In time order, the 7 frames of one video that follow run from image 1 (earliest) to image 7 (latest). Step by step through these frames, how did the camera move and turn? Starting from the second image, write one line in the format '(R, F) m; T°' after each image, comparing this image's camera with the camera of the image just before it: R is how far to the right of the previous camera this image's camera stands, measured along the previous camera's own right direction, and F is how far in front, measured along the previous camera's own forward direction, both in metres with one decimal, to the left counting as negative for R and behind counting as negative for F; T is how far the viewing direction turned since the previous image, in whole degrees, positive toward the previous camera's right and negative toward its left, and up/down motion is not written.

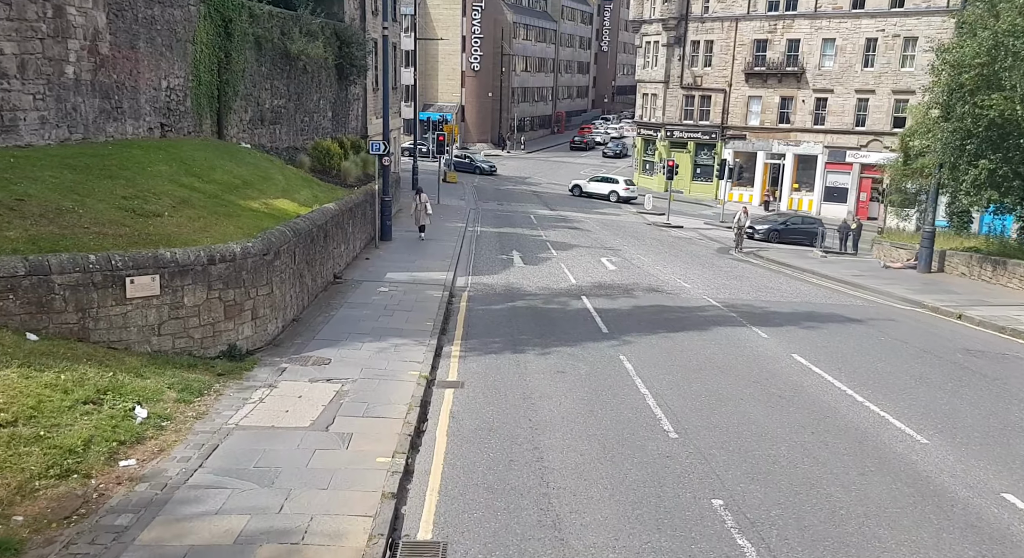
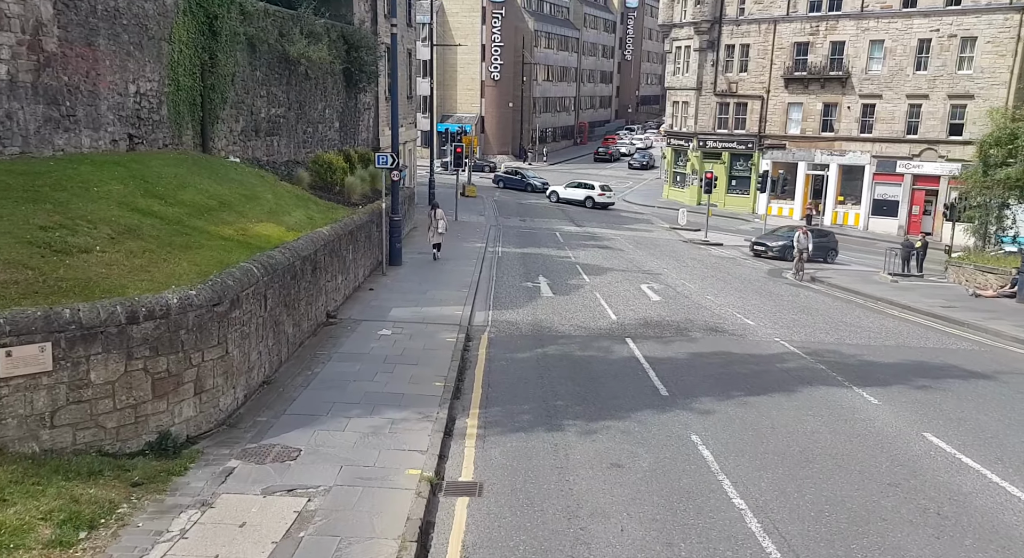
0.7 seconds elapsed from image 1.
(-0.1, +3.0) m; -1°
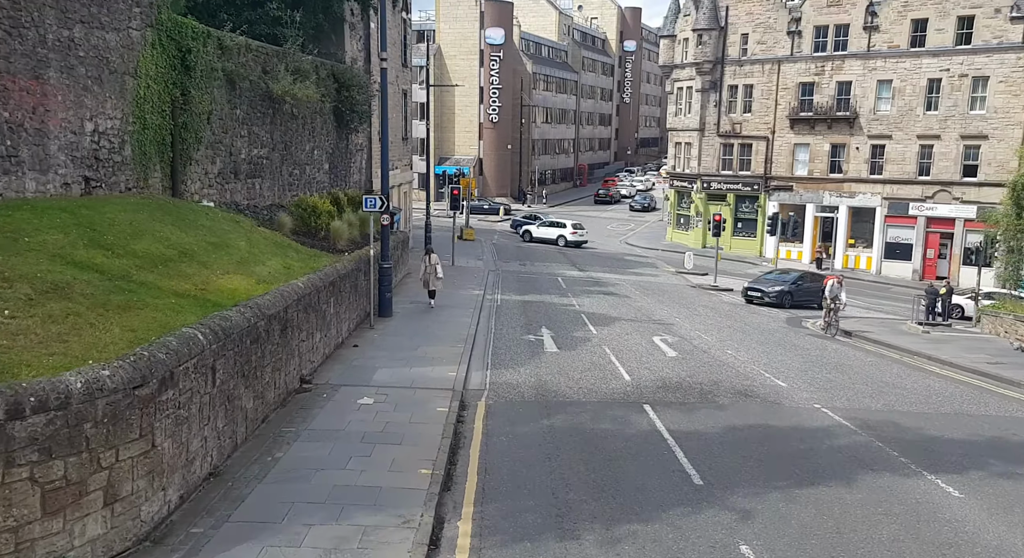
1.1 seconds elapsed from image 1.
(0.0, +1.8) m; 0°
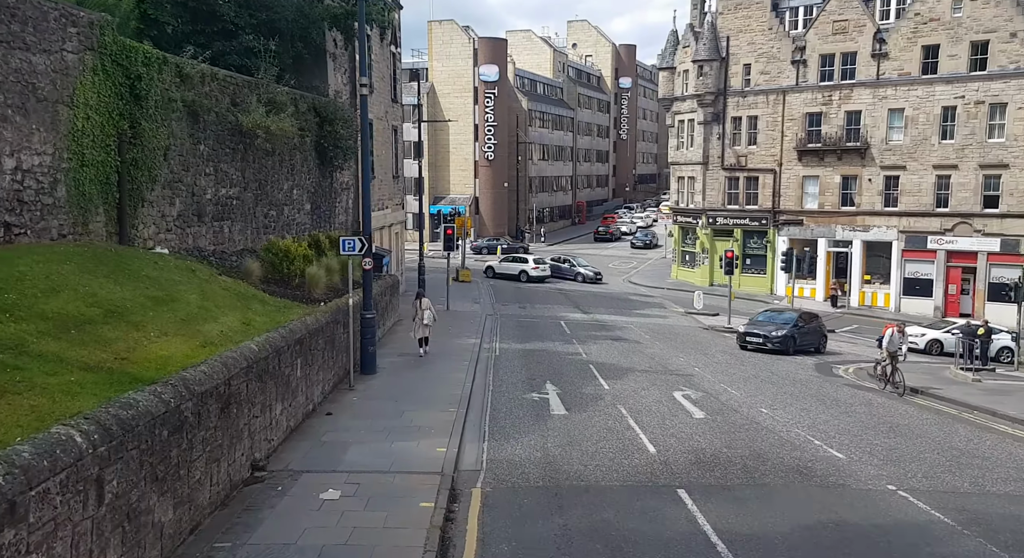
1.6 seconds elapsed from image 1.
(0.0, +2.3) m; 0°
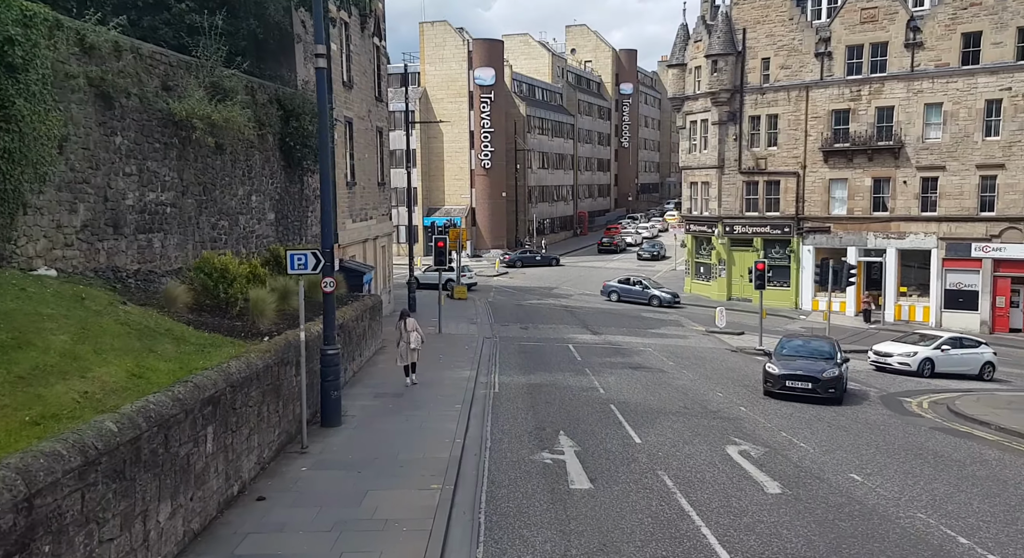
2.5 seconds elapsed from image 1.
(0.0, +4.0) m; 0°
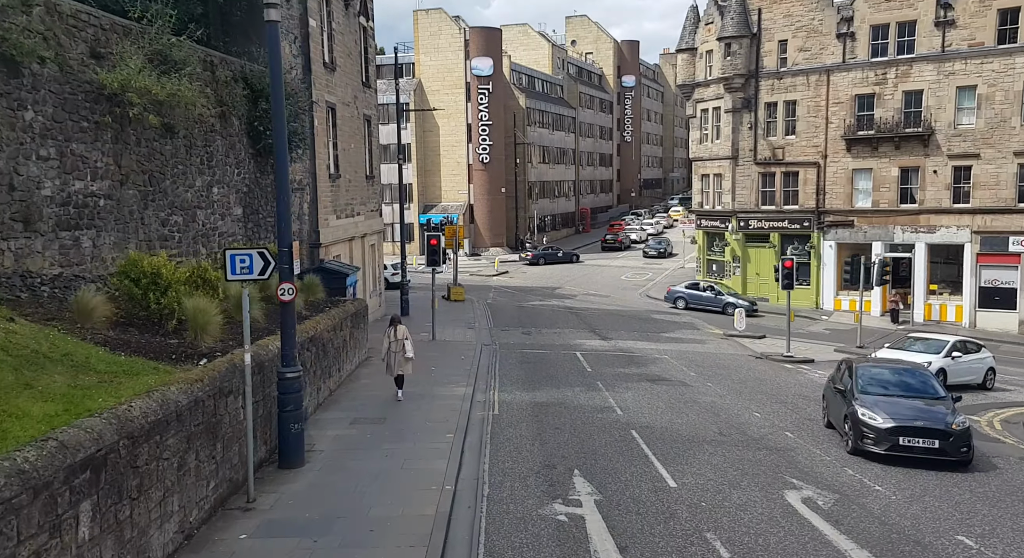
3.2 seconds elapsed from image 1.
(0.0, +2.8) m; 0°
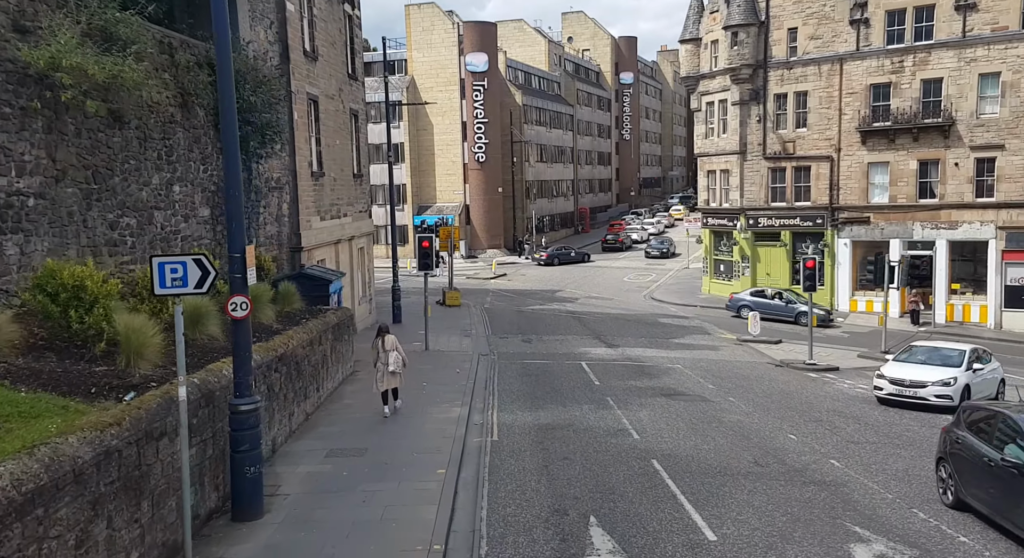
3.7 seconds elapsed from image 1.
(0.0, +2.0) m; 0°
